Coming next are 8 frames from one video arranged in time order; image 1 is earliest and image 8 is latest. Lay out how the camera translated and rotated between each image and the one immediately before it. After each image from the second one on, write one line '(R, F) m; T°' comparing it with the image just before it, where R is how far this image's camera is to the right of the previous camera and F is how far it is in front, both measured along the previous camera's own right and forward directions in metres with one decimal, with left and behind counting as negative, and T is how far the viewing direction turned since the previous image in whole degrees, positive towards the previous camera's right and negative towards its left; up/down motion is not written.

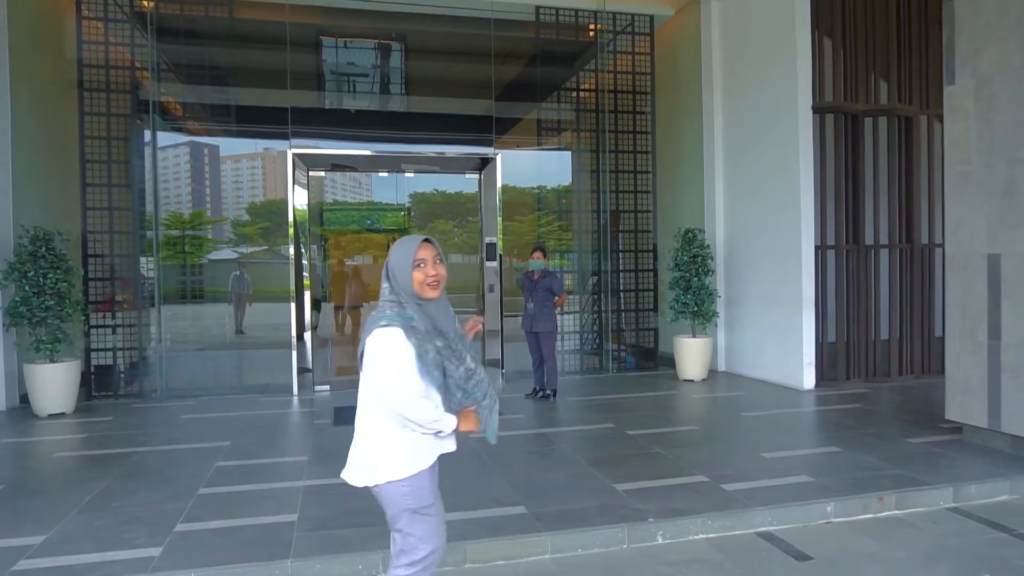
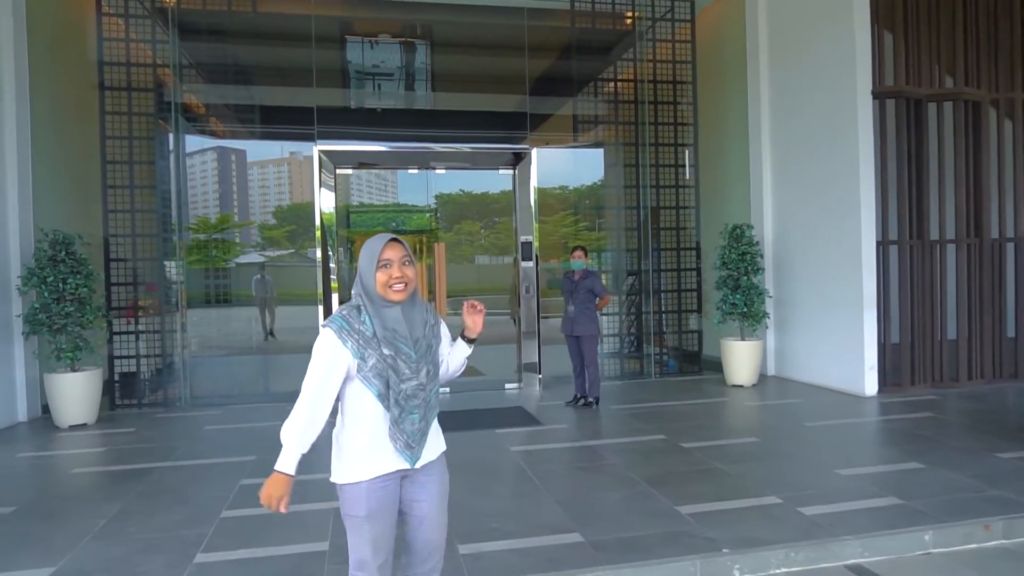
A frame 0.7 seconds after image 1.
(-0.1, +0.4) m; -2°
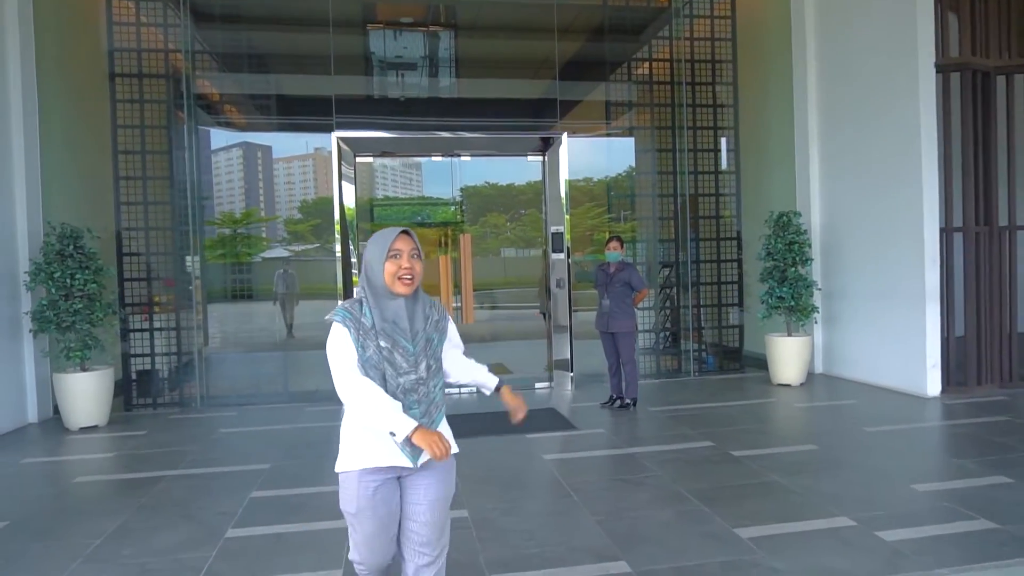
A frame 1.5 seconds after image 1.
(0.0, +0.4) m; -2°
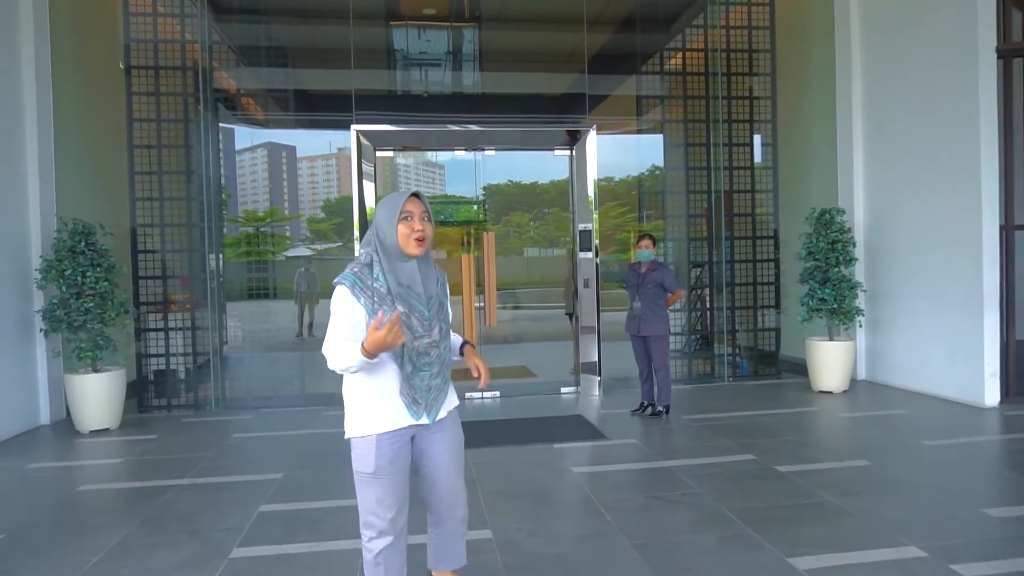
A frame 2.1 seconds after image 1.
(0.0, +0.3) m; -2°
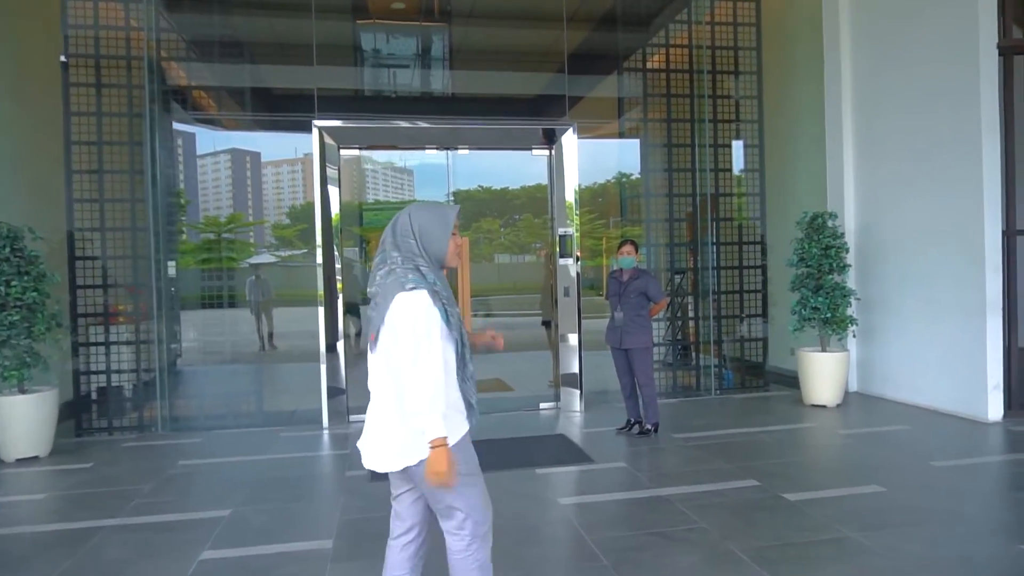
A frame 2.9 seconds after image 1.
(-0.1, +0.5) m; +3°
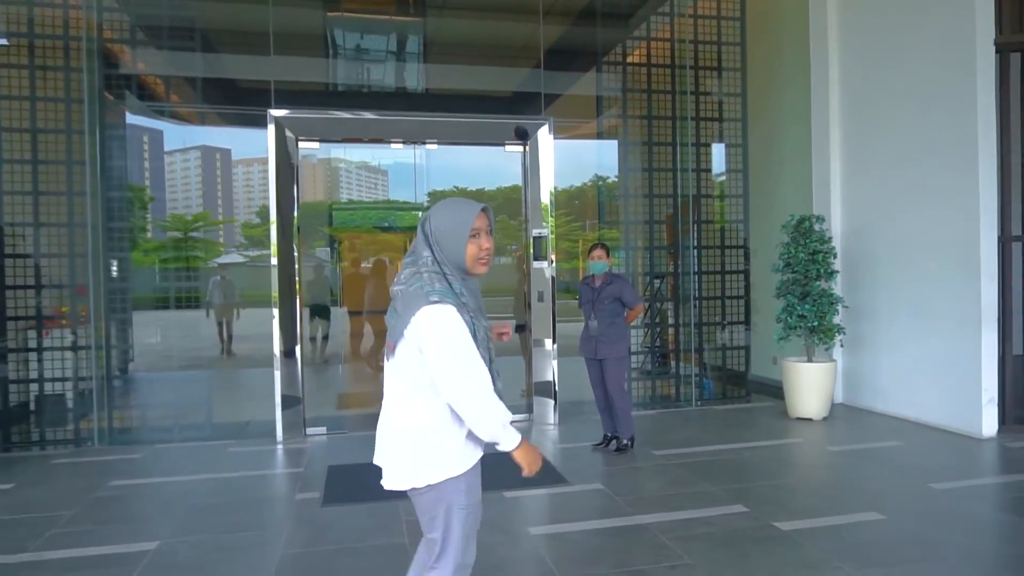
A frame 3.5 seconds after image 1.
(0.0, +0.4) m; +2°
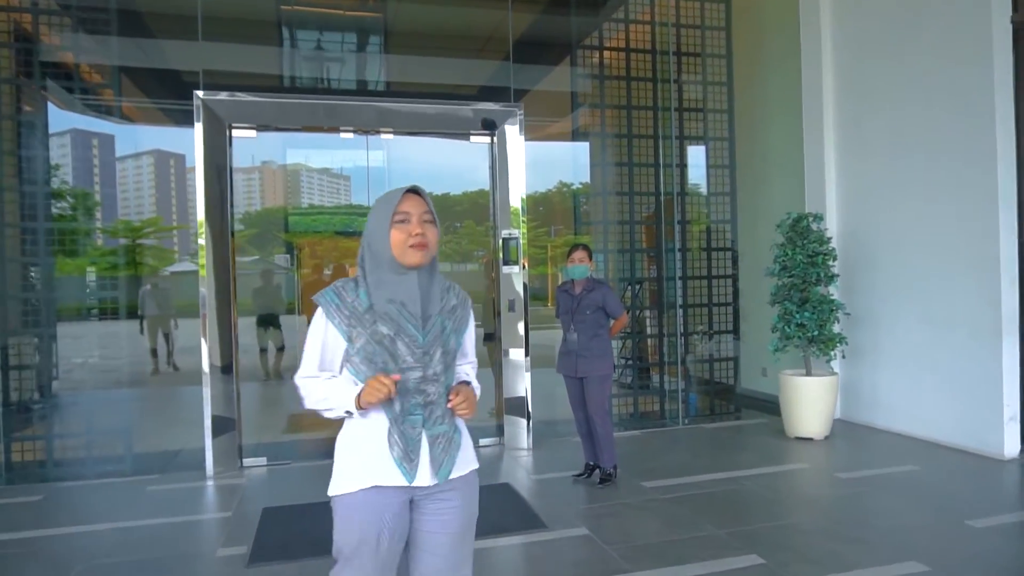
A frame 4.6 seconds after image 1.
(0.0, +0.7) m; +3°
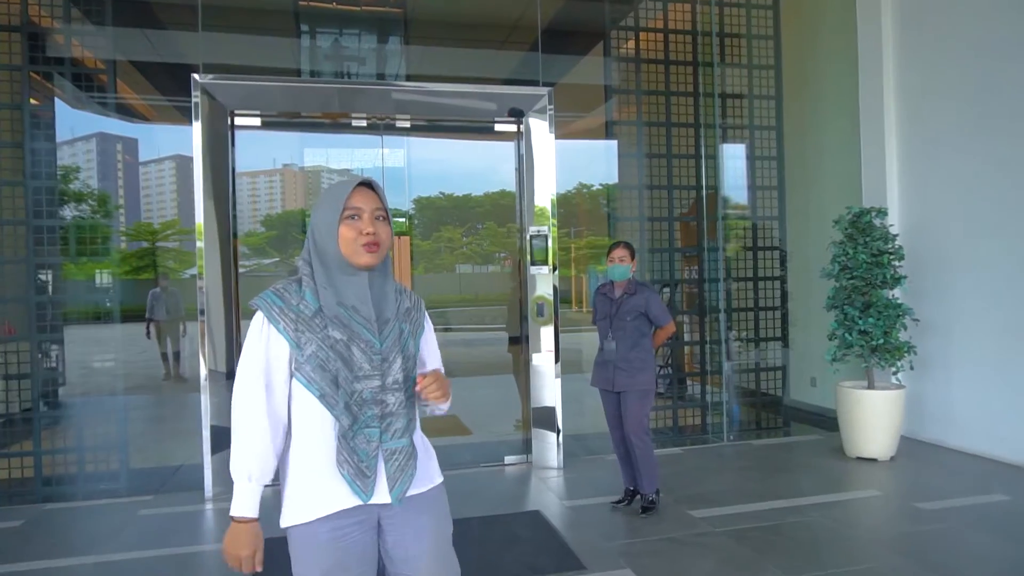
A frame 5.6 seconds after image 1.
(-0.1, +0.5) m; -2°
